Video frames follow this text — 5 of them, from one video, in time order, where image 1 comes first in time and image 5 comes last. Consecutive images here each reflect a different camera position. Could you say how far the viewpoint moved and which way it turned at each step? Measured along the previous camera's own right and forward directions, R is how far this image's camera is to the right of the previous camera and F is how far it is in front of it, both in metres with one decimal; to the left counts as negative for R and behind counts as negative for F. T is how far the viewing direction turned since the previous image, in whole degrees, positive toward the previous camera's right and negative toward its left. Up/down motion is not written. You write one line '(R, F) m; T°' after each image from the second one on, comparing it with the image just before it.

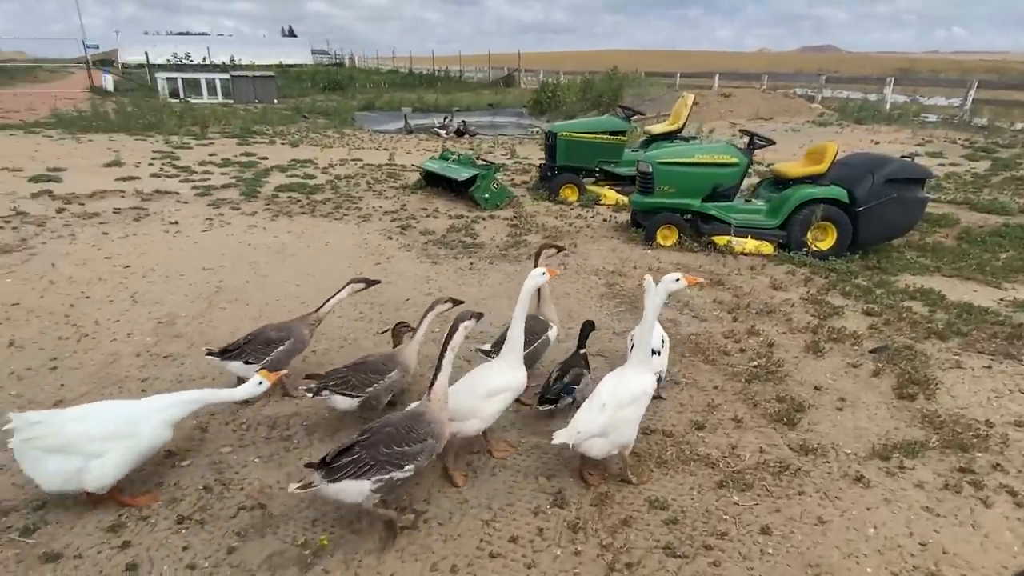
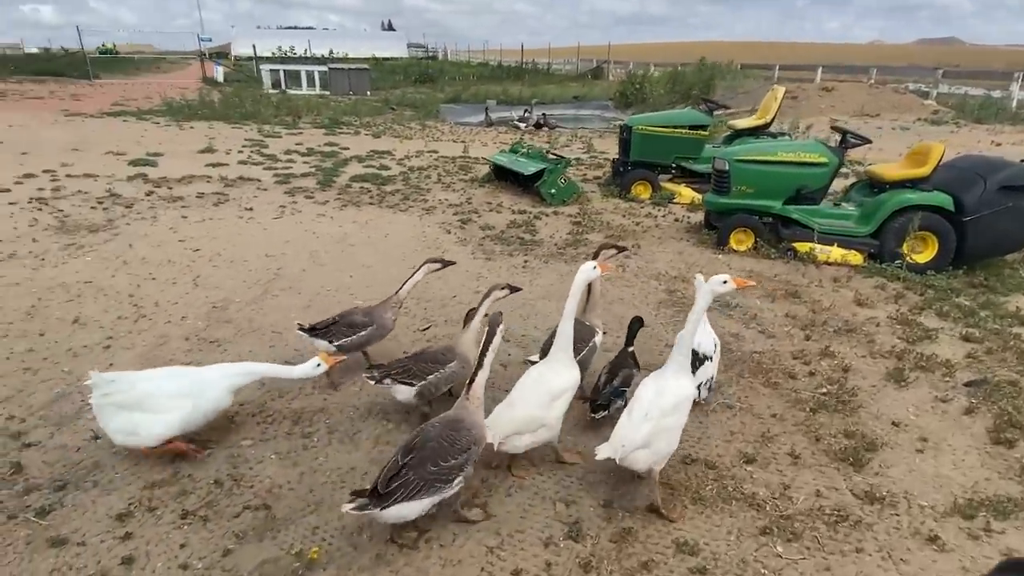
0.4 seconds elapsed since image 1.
(+0.3, +0.4) m; -7°
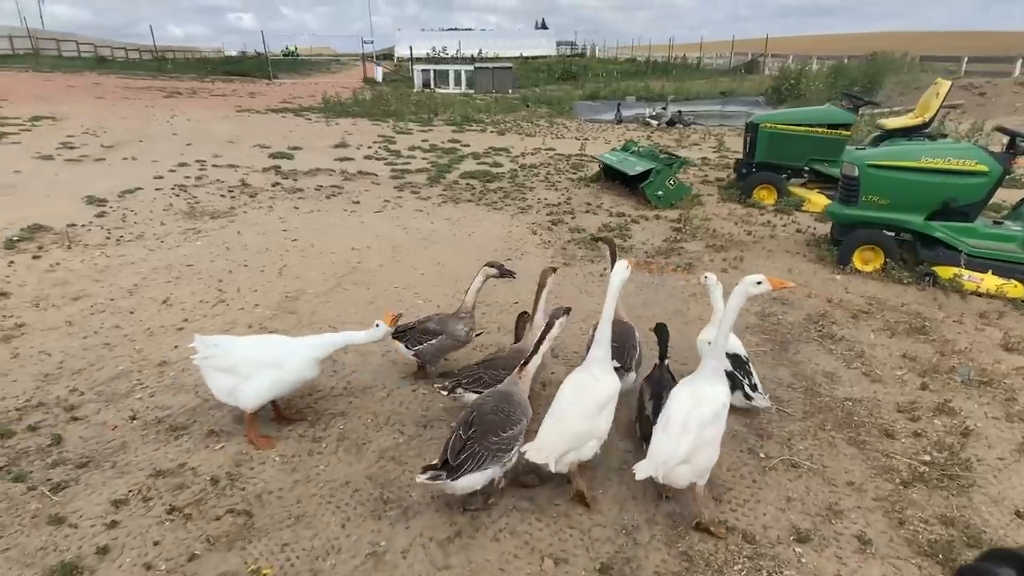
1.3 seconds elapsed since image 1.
(+0.7, +0.6) m; -13°
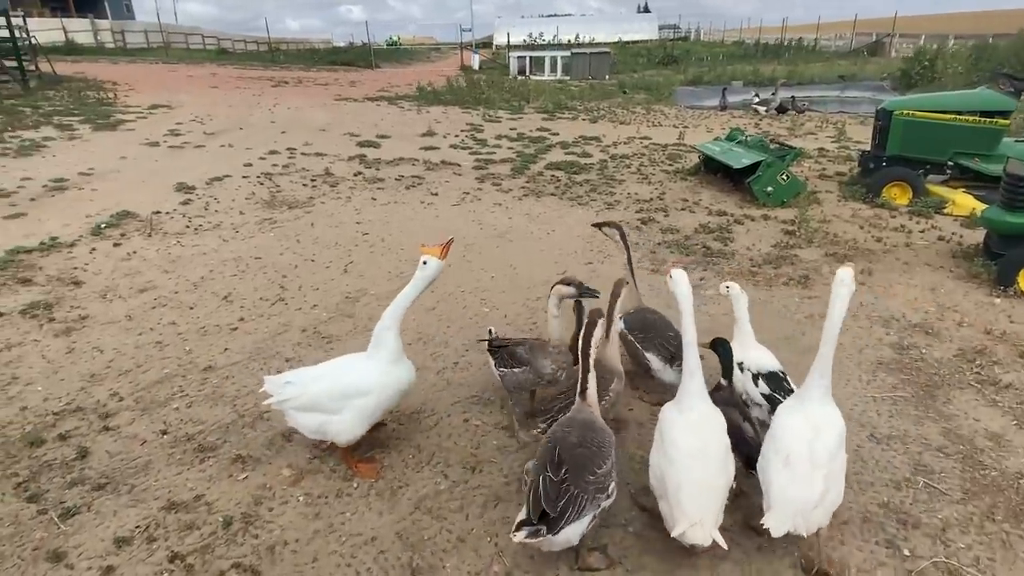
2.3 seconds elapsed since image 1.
(+0.1, +0.8) m; -8°
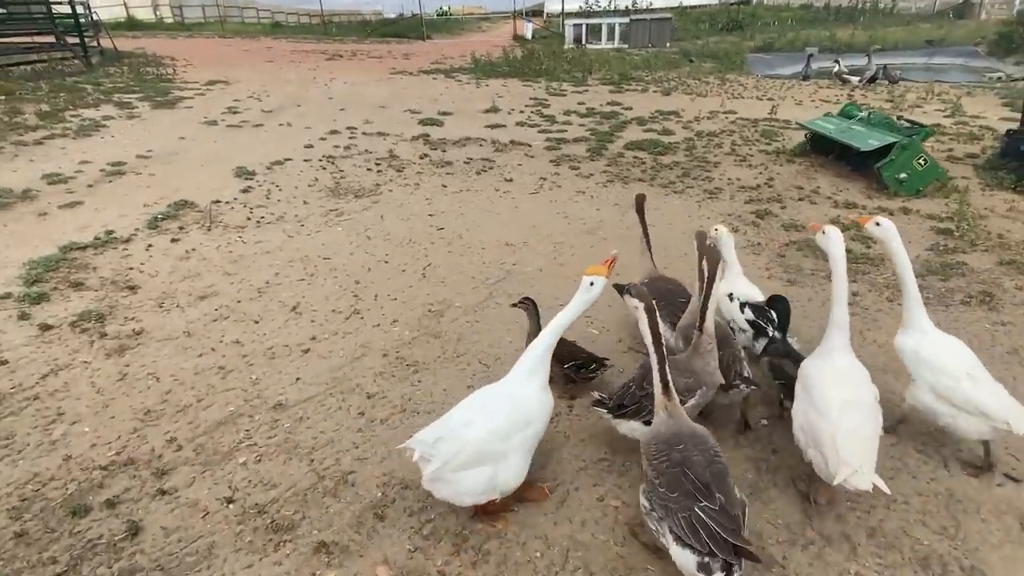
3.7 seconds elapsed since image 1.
(-0.6, +1.0) m; -4°
